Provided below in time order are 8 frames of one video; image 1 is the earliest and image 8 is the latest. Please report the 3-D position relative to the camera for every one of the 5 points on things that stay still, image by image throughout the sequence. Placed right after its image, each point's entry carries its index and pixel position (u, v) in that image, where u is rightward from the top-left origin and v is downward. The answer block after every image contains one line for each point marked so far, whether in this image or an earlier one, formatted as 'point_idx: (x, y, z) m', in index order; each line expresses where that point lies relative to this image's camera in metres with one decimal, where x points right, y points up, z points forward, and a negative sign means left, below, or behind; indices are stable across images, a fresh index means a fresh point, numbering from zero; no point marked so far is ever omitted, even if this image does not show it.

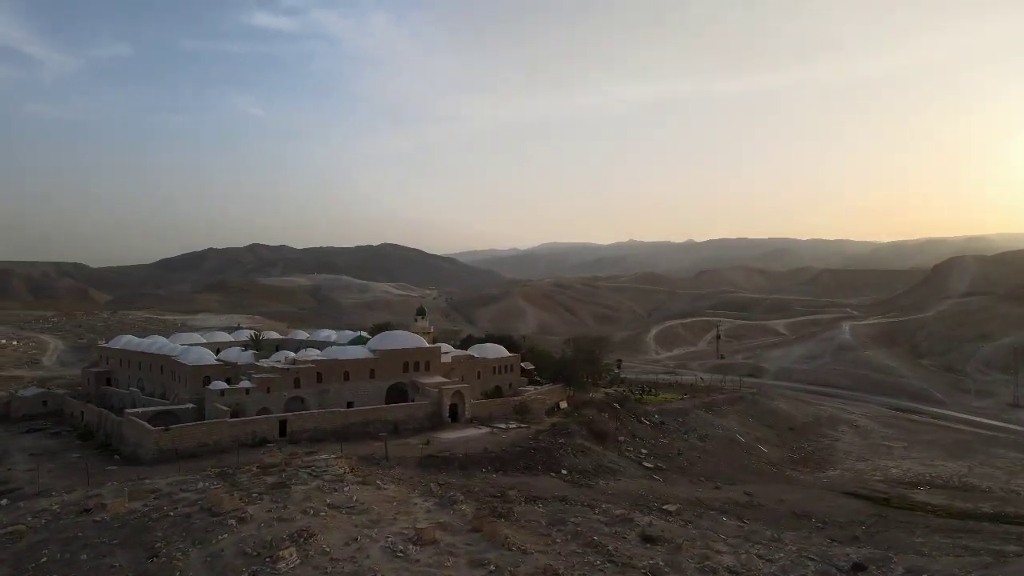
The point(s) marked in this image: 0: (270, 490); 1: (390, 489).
0: (-4.6, -3.8, +12.8) m
1: (-2.7, -4.4, +15.0) m
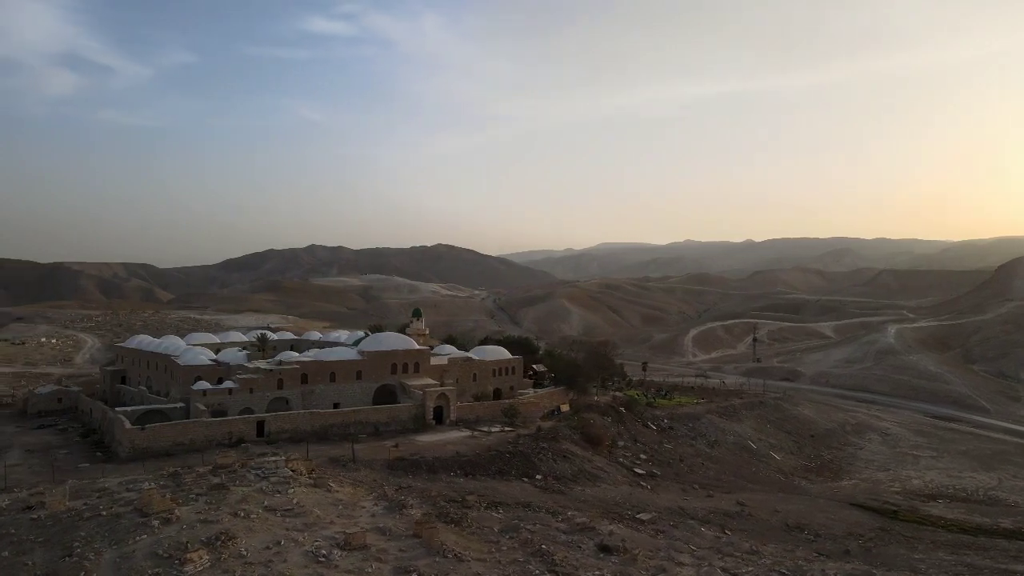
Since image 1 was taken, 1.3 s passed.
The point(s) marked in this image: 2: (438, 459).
0: (-5.8, -3.9, +12.8) m
1: (-3.8, -4.5, +14.9) m
2: (-2.1, -4.7, +18.7) m
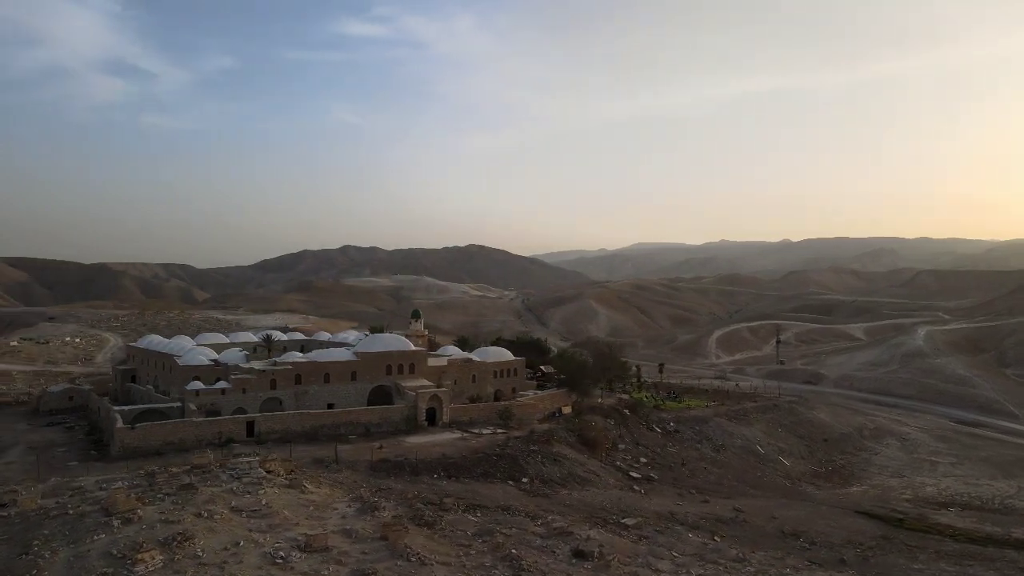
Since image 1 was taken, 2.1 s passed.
0: (-6.4, -3.9, +12.9) m
1: (-4.3, -4.5, +14.9) m
2: (-2.5, -4.8, +18.7) m
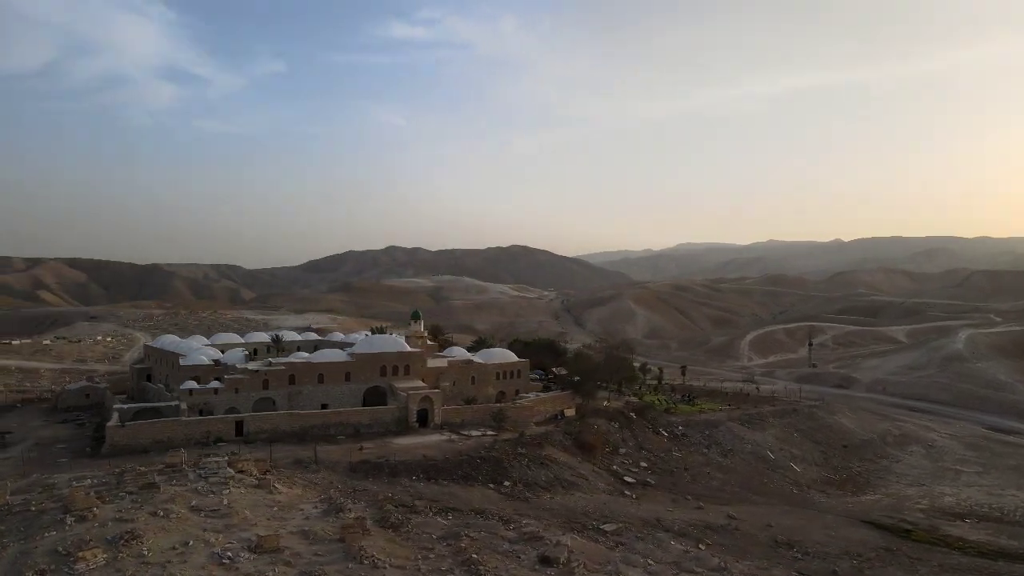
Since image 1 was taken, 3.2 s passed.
0: (-7.3, -3.9, +13.1) m
1: (-5.0, -4.5, +15.0) m
2: (-3.0, -4.8, +18.6) m
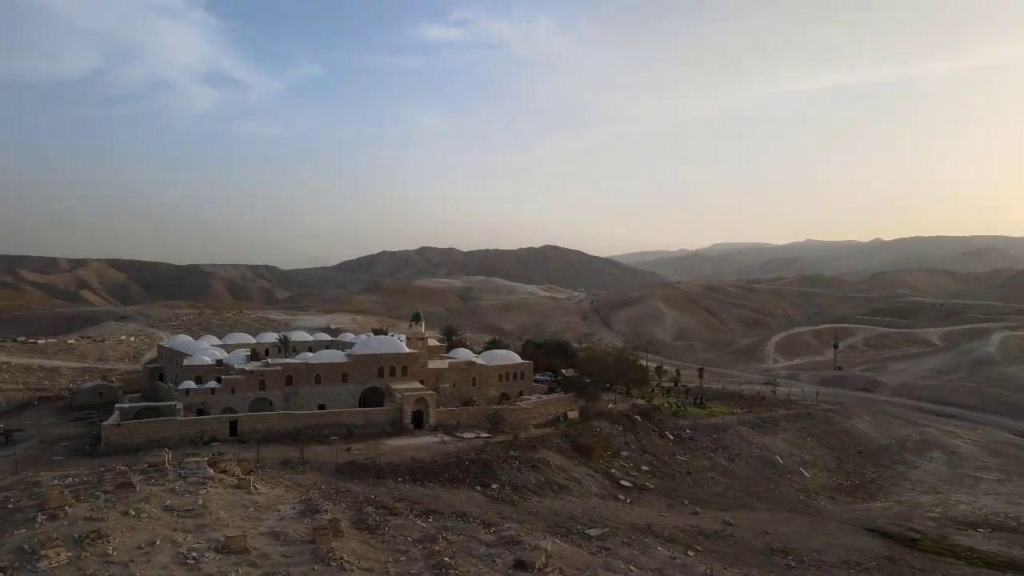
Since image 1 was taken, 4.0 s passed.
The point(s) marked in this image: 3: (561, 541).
0: (-7.8, -3.9, +13.3) m
1: (-5.5, -4.6, +15.0) m
2: (-3.4, -4.9, +18.6) m
3: (+1.2, -6.0, +16.1) m
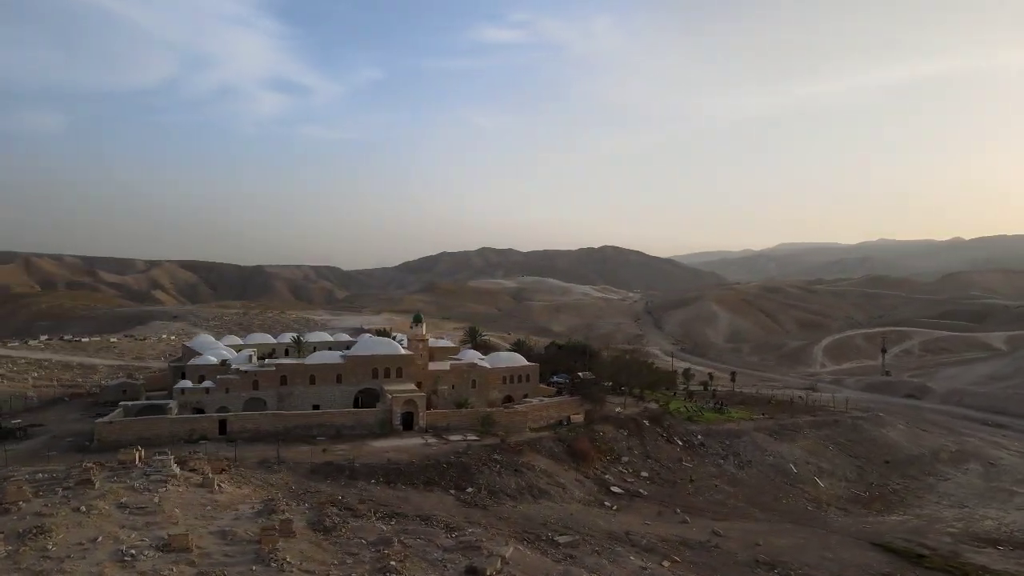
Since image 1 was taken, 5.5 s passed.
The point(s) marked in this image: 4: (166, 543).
0: (-8.9, -4.0, +13.7) m
1: (-6.4, -4.6, +15.3) m
2: (-4.0, -4.9, +18.7) m
3: (+0.3, -6.1, +15.9) m
4: (-6.2, -4.6, +12.3) m
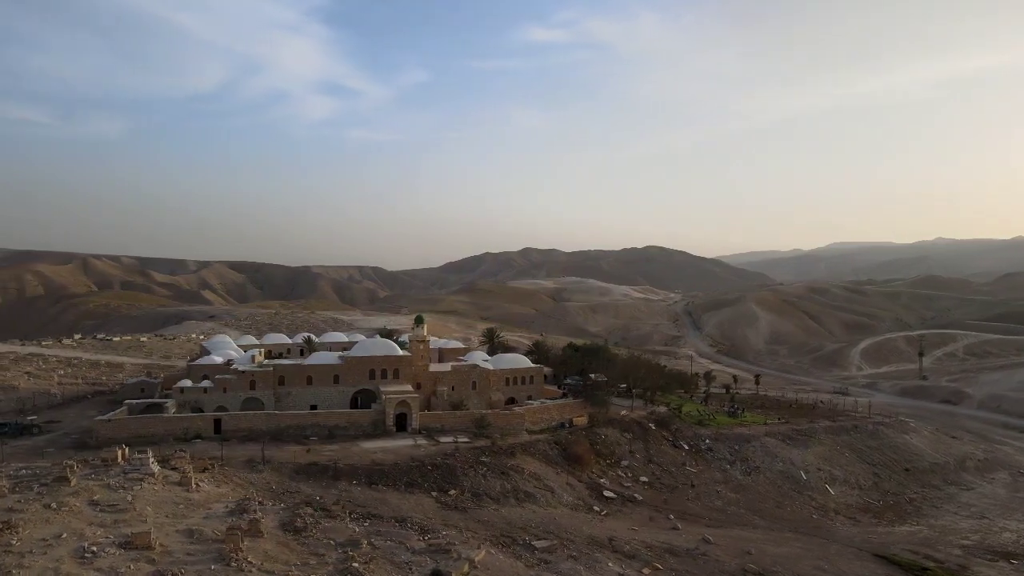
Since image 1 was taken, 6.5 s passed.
0: (-9.6, -4.0, +14.1) m
1: (-7.1, -4.7, +15.6) m
2: (-4.5, -5.0, +18.9) m
3: (-0.3, -6.1, +15.8) m
4: (-7.0, -4.7, +12.5) m
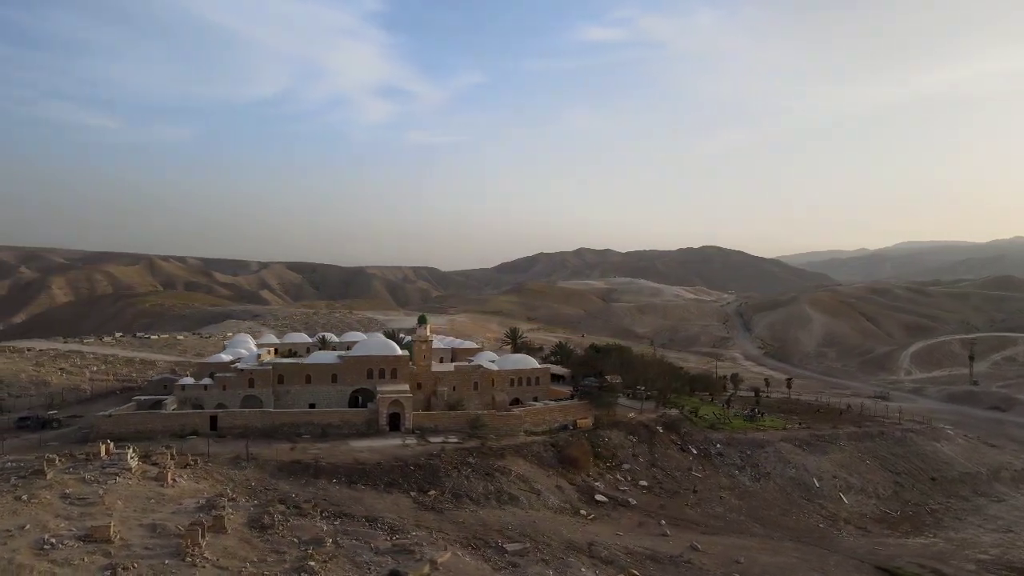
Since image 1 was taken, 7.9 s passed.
0: (-10.4, -4.0, +14.7) m
1: (-7.8, -4.7, +15.9) m
2: (-5.0, -5.0, +19.1) m
3: (-1.1, -6.2, +15.7) m
4: (-8.0, -4.7, +12.9) m
